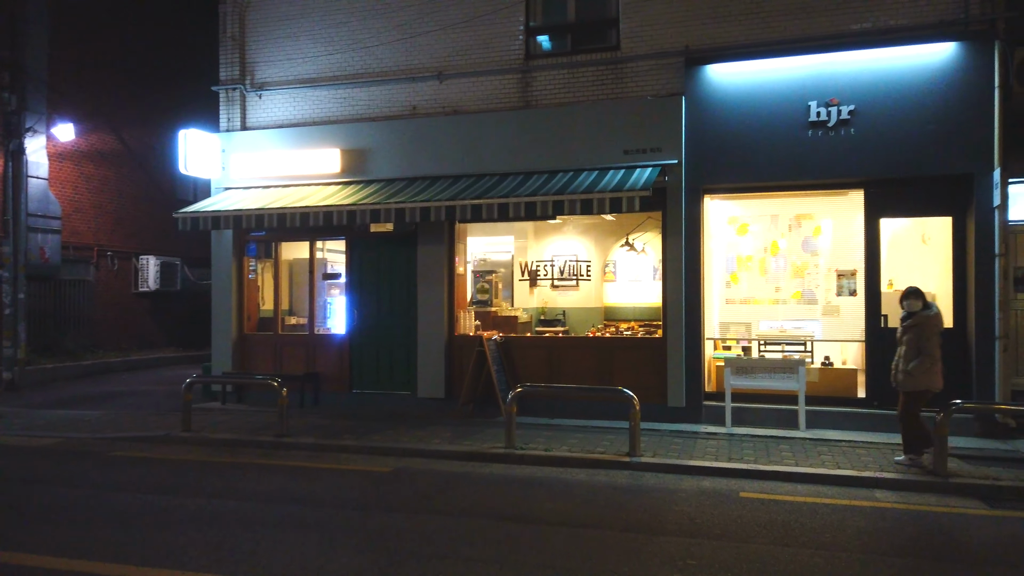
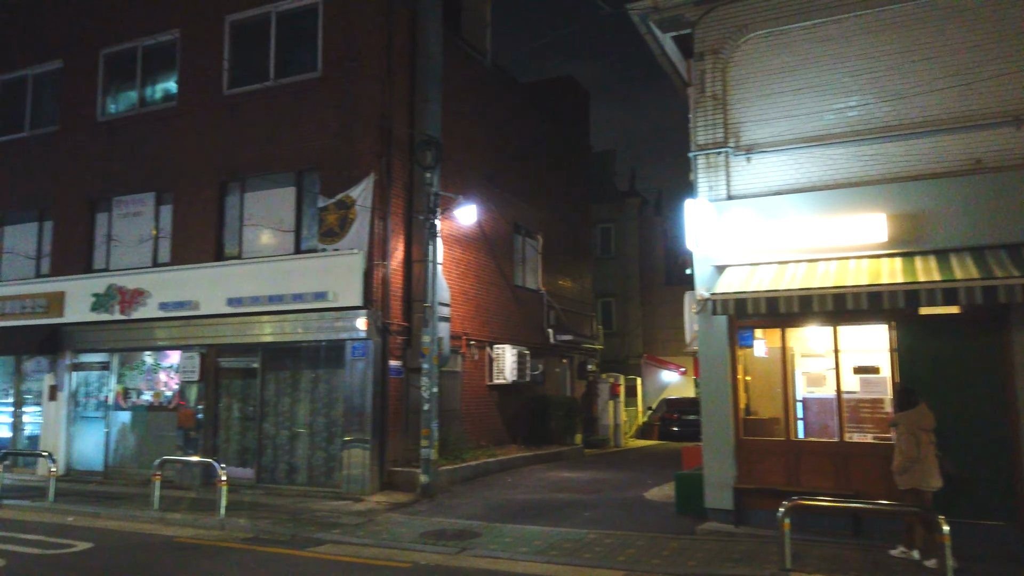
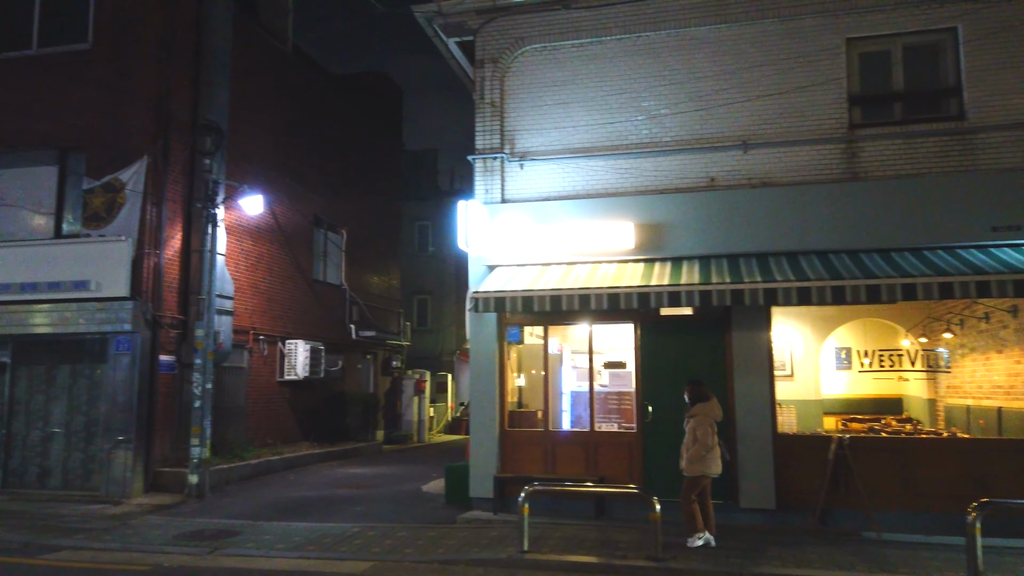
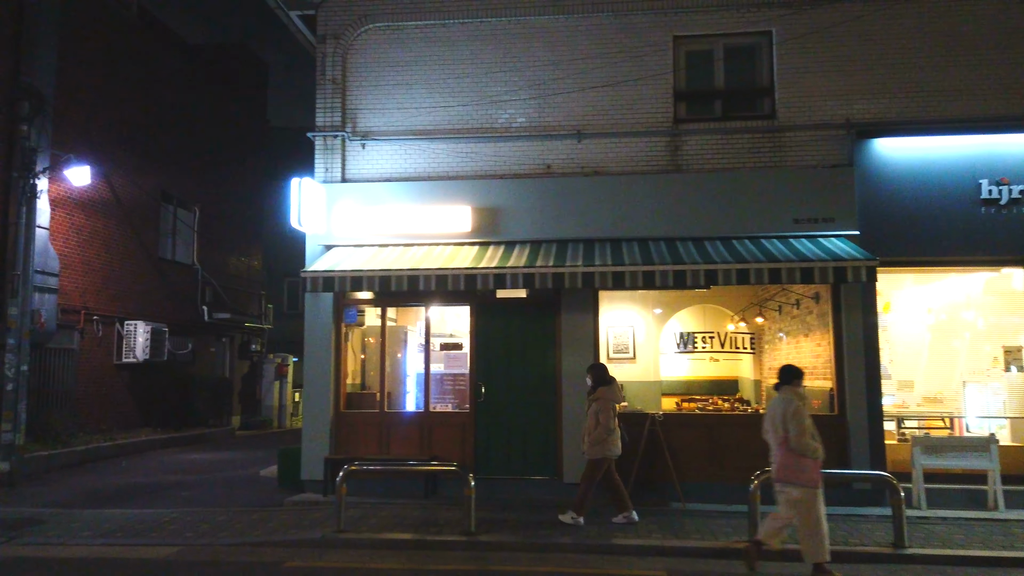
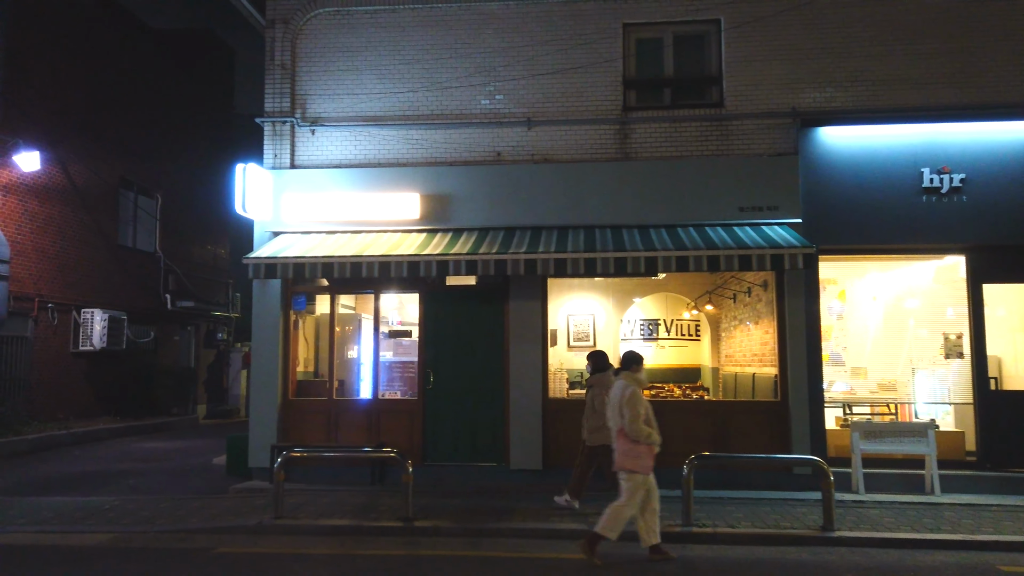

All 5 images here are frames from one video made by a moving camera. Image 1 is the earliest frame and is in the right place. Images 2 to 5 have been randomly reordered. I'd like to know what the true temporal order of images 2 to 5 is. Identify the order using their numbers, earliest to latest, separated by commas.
5, 4, 3, 2
